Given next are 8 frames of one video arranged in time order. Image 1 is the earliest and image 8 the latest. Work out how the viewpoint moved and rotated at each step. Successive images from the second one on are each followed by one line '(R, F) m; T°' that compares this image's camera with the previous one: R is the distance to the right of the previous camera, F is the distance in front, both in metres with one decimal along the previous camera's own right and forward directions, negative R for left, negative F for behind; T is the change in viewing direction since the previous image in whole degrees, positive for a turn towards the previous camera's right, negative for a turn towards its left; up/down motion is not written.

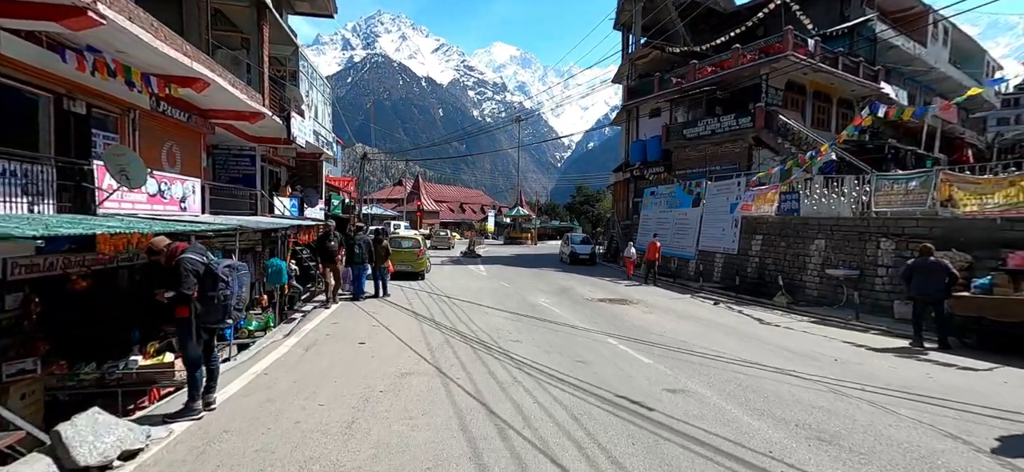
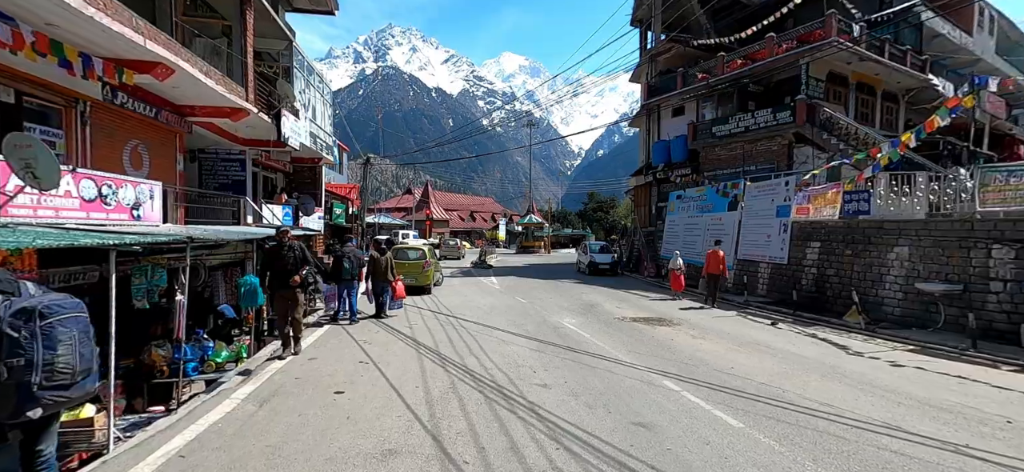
(-0.2, +2.0) m; -1°
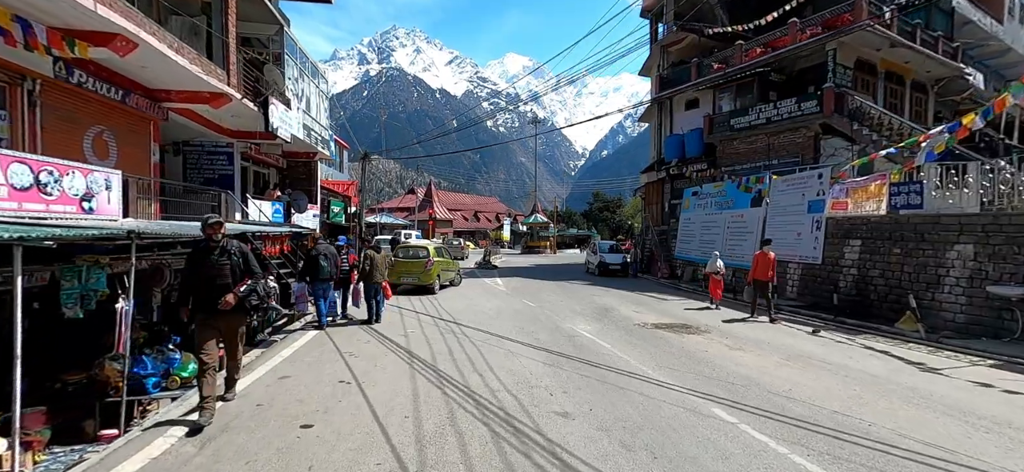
(-0.1, +1.3) m; 0°
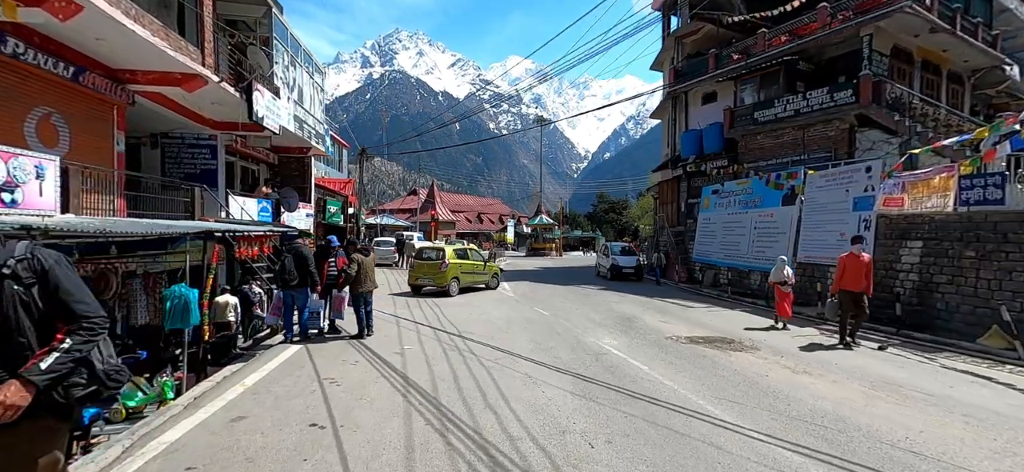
(-0.2, +1.5) m; 0°
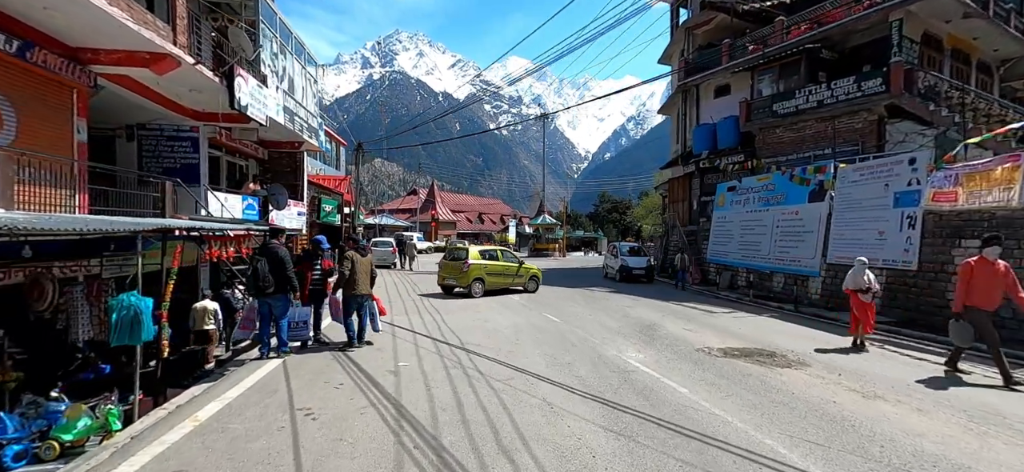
(-0.2, +1.2) m; 0°
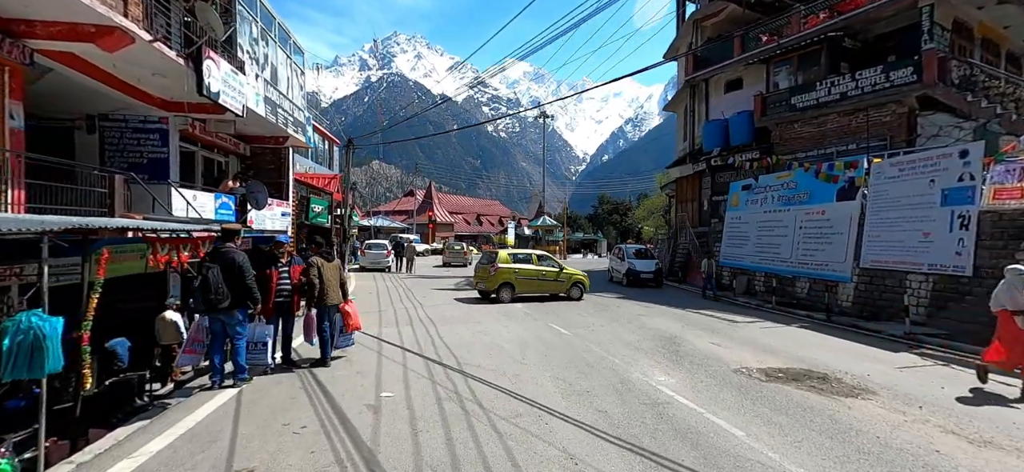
(-0.1, +1.3) m; 0°
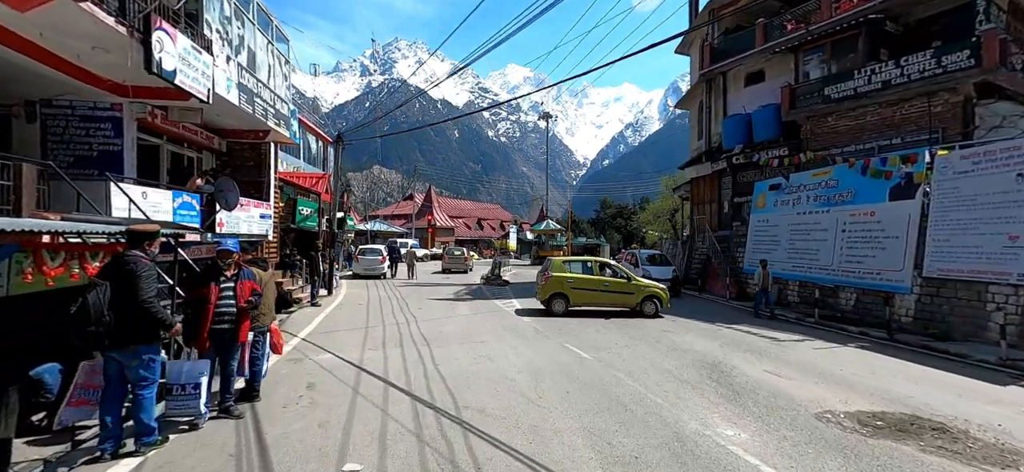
(-0.2, +1.7) m; 0°
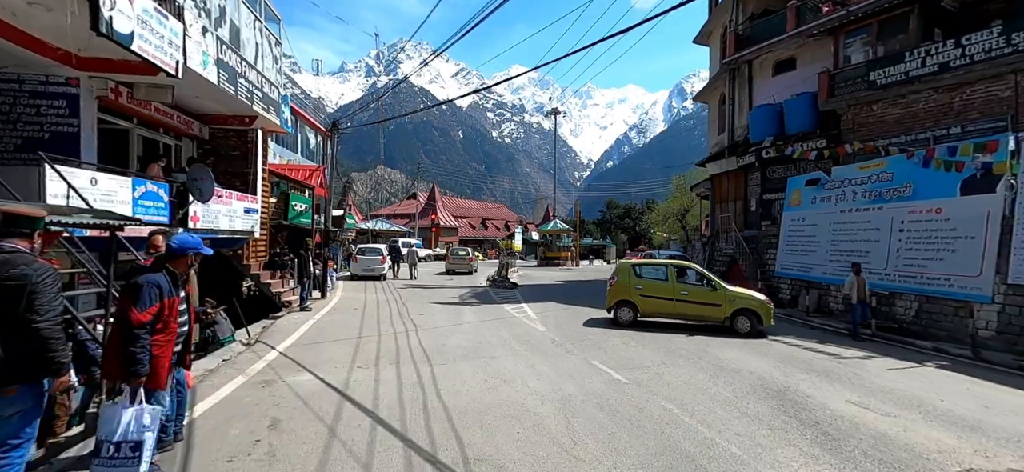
(-0.2, +1.5) m; 0°
